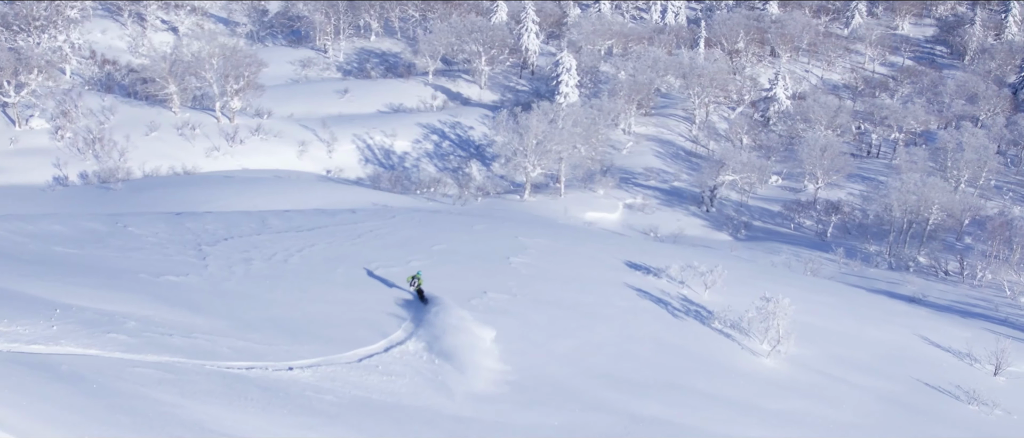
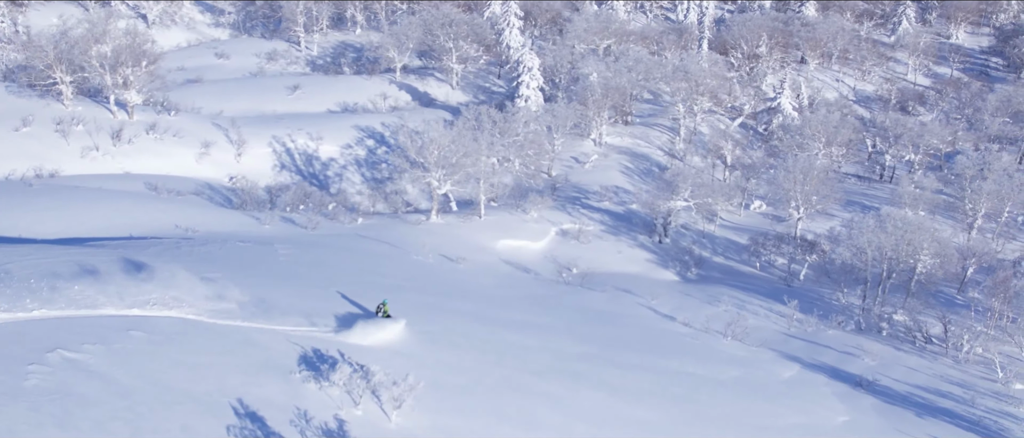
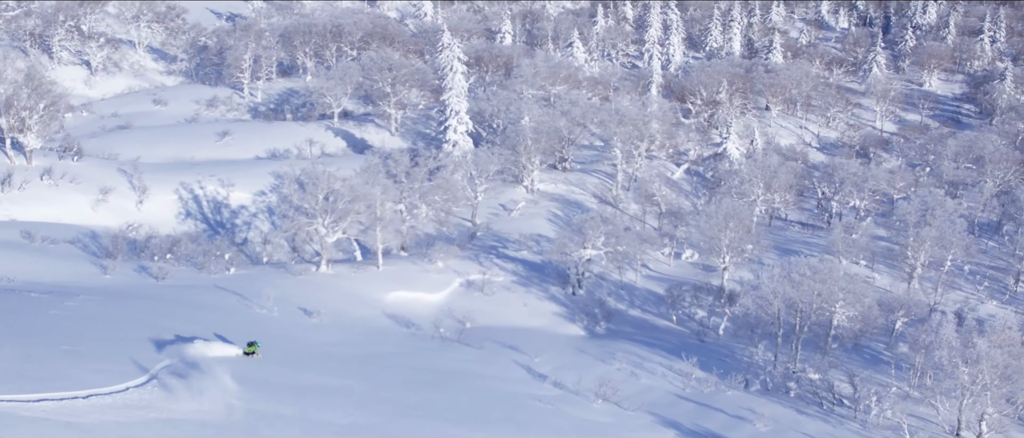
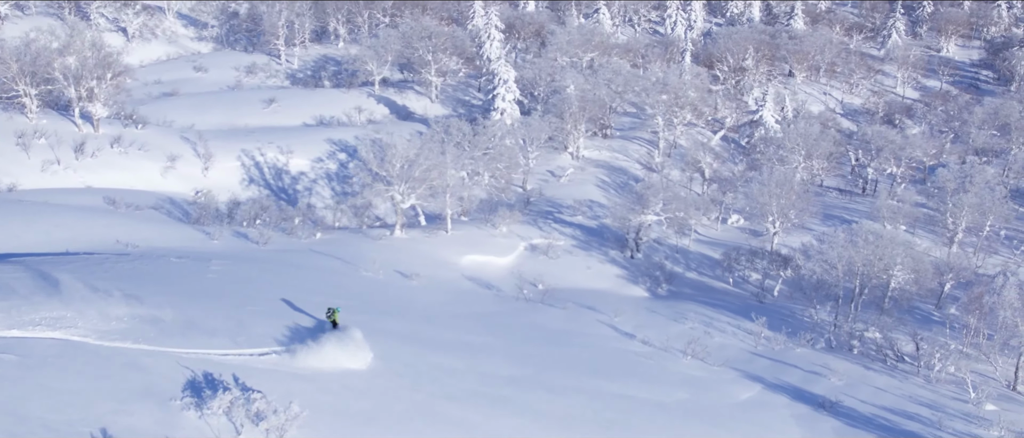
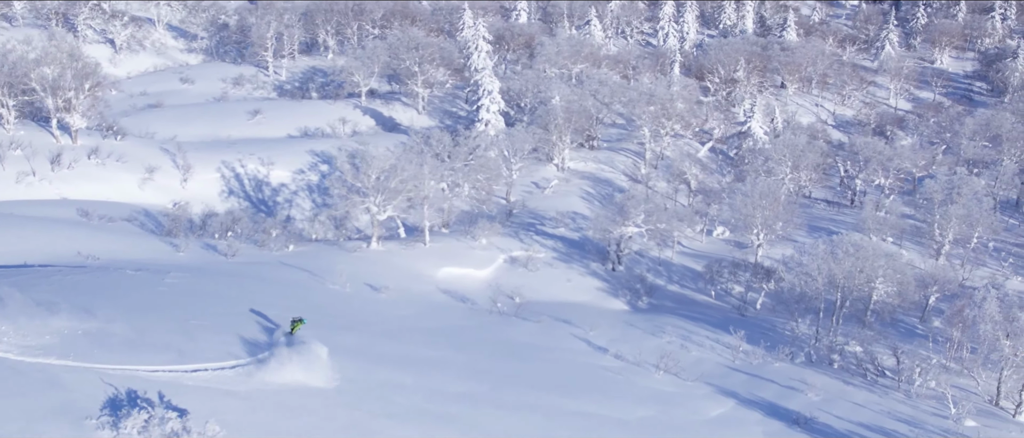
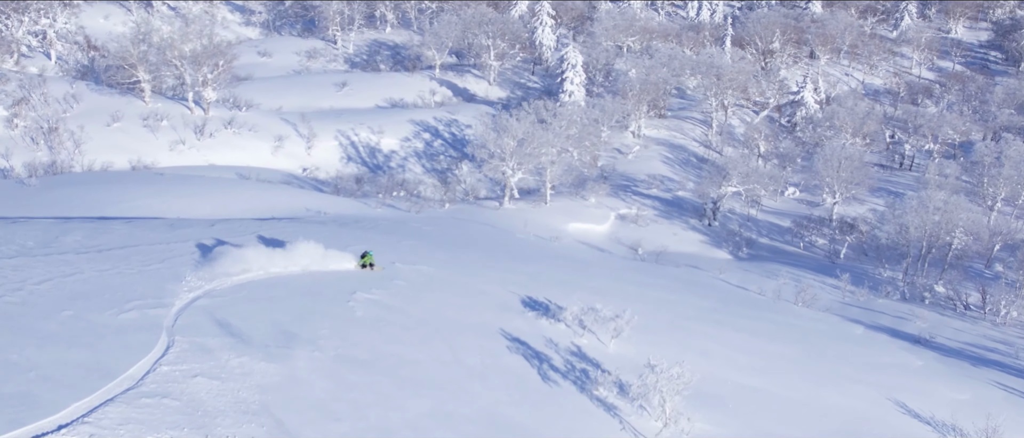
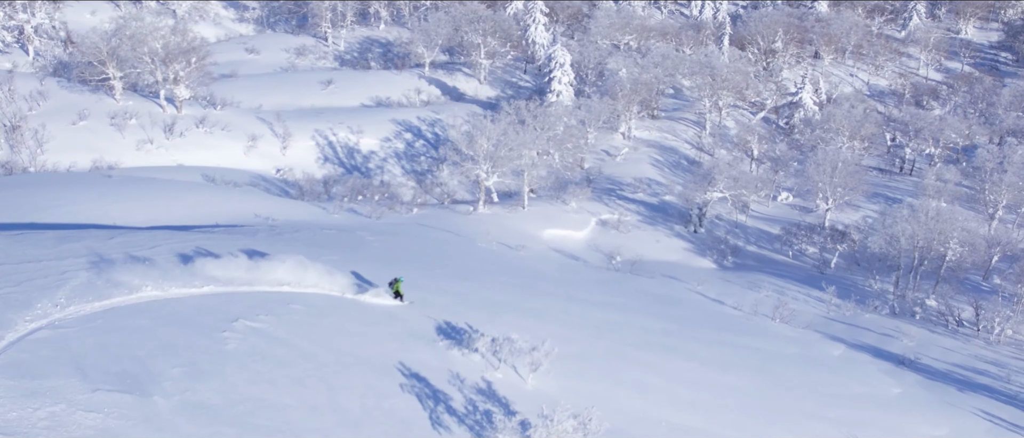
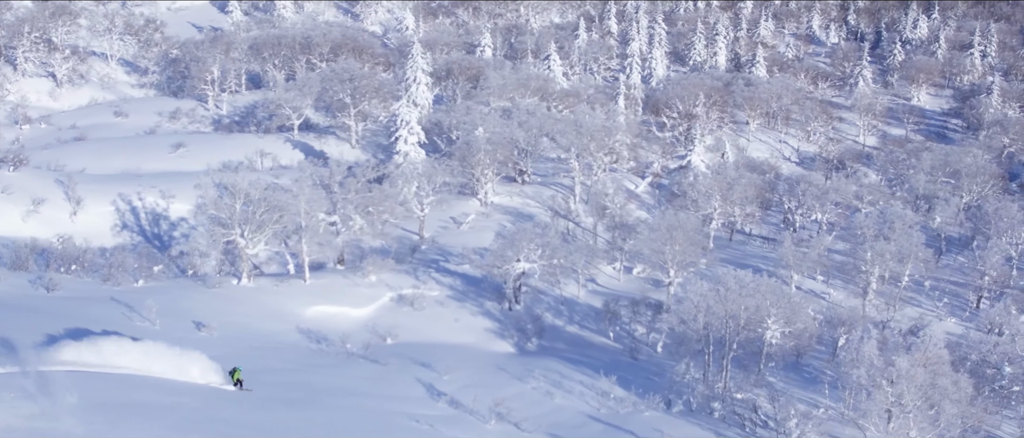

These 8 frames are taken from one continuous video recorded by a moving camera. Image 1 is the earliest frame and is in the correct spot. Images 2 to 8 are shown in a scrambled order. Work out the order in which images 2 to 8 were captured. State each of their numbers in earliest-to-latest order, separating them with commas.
6, 7, 2, 4, 5, 3, 8
